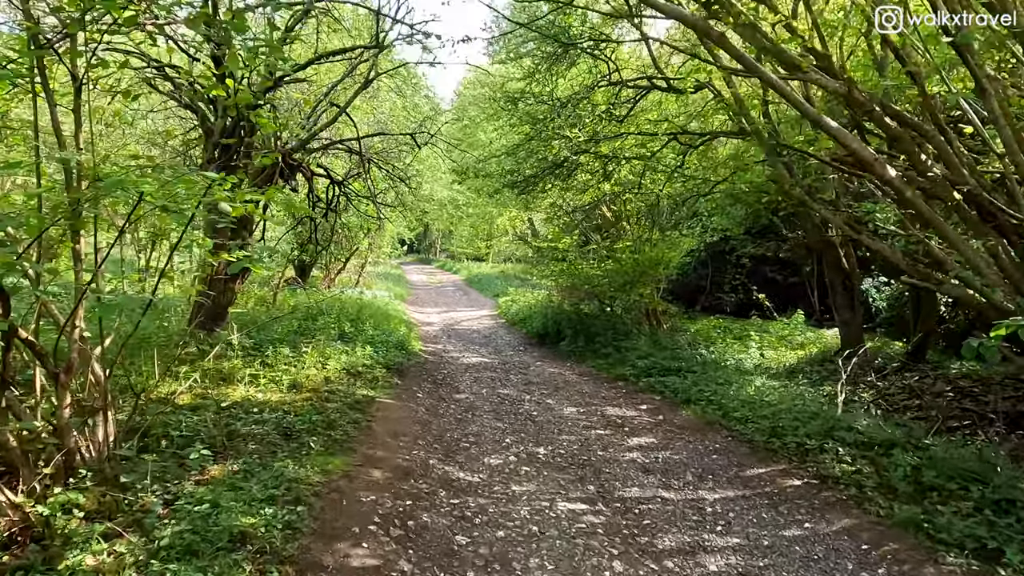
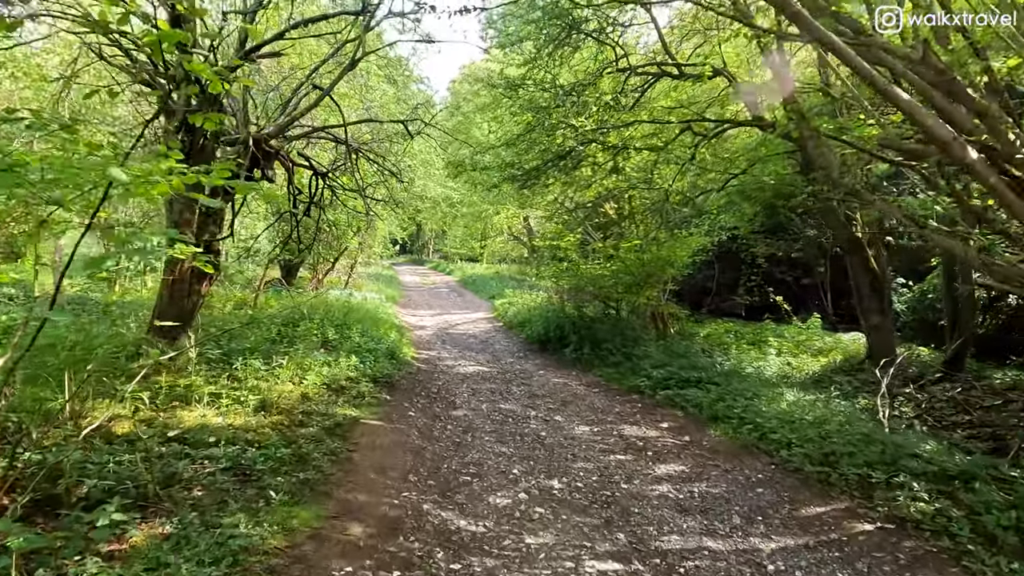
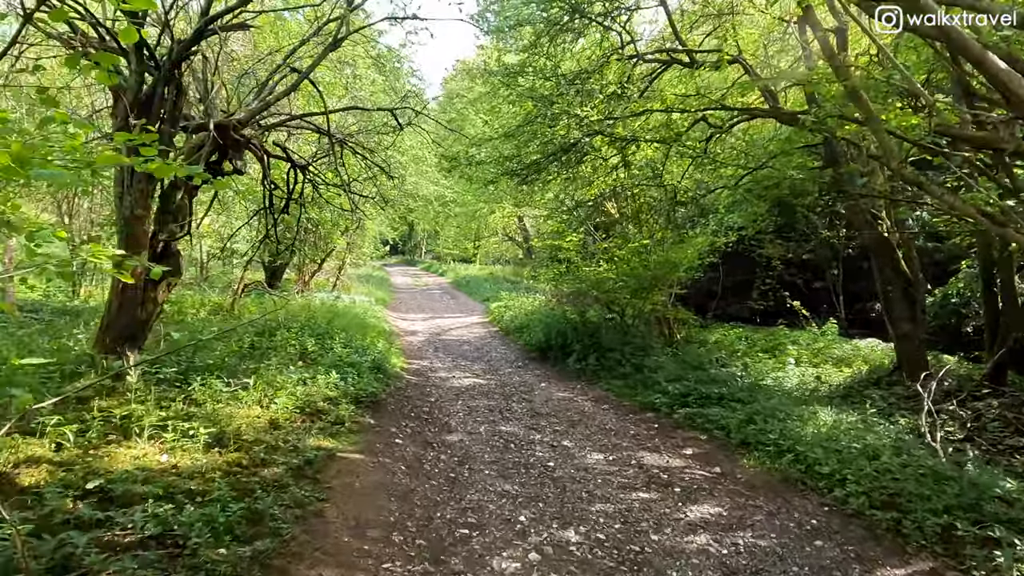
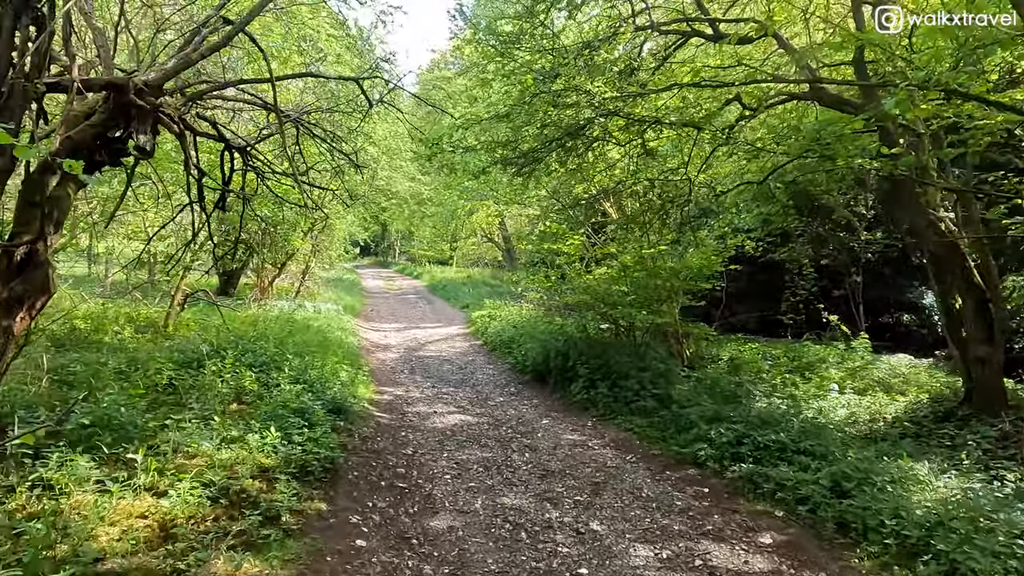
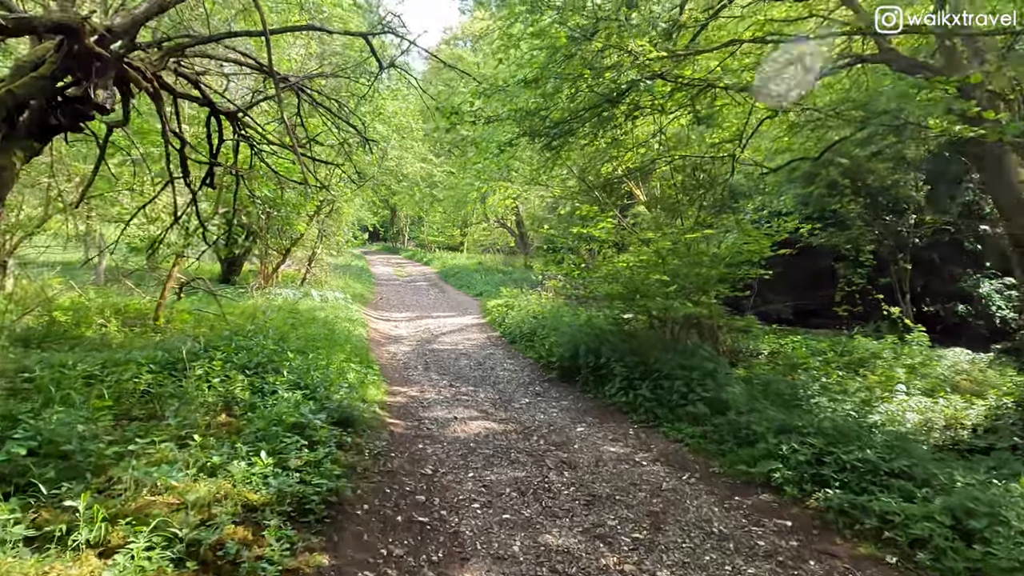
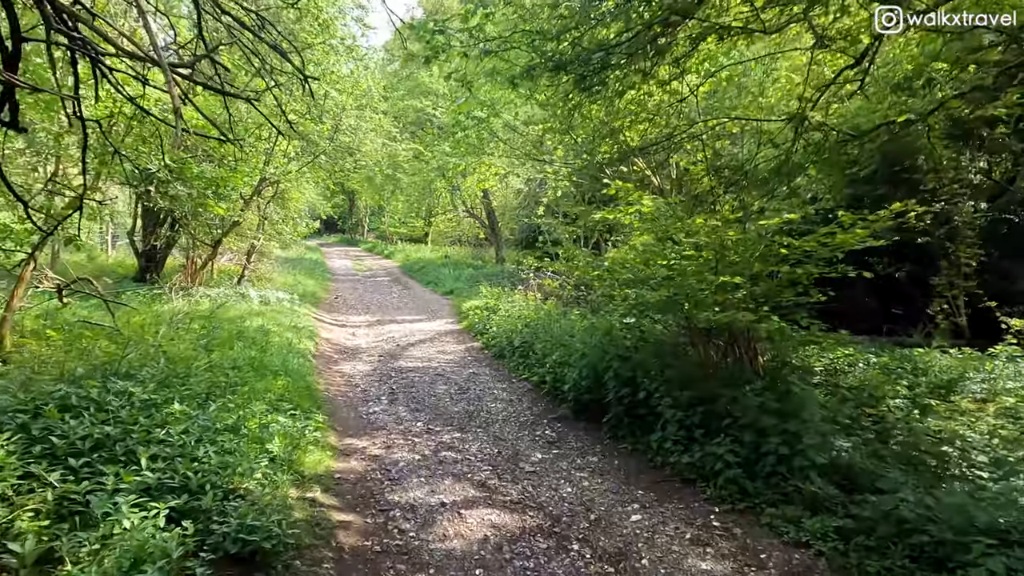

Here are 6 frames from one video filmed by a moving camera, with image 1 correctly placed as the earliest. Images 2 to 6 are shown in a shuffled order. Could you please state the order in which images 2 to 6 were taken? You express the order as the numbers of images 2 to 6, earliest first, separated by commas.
2, 3, 4, 5, 6
